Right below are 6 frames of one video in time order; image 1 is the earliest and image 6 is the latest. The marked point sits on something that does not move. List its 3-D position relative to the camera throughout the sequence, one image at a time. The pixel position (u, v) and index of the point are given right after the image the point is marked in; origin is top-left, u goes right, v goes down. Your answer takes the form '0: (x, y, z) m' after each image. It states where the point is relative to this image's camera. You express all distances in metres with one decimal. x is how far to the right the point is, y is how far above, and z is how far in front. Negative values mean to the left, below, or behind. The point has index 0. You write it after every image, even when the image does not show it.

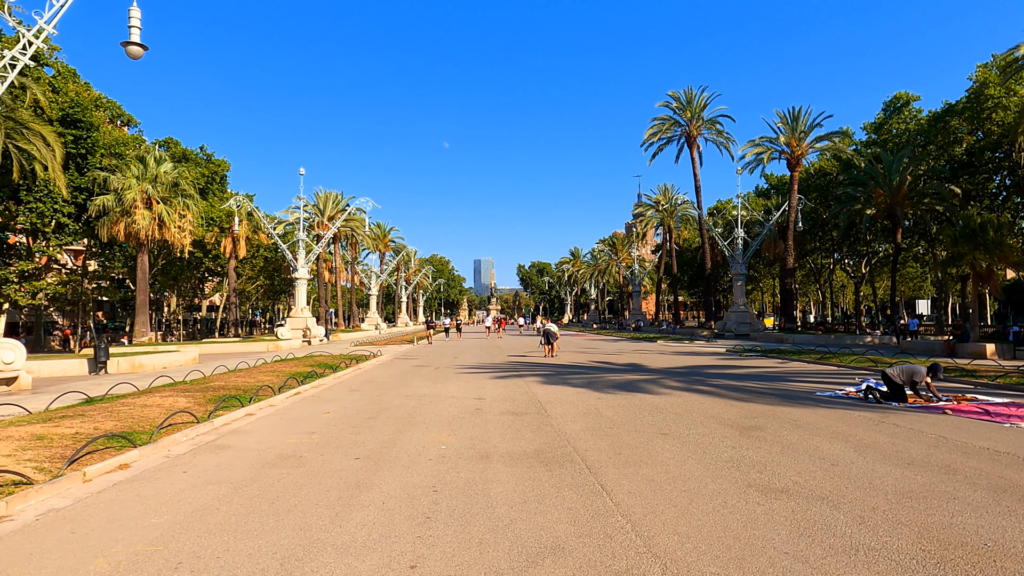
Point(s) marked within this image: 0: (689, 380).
0: (+4.4, -2.3, +16.3) m
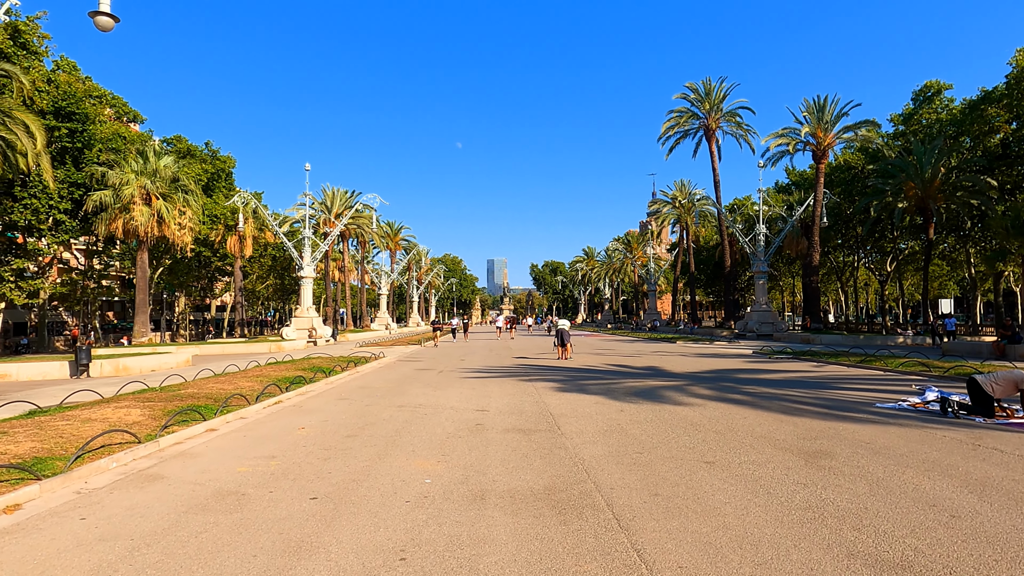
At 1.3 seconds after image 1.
0: (+4.6, -2.2, +14.5) m
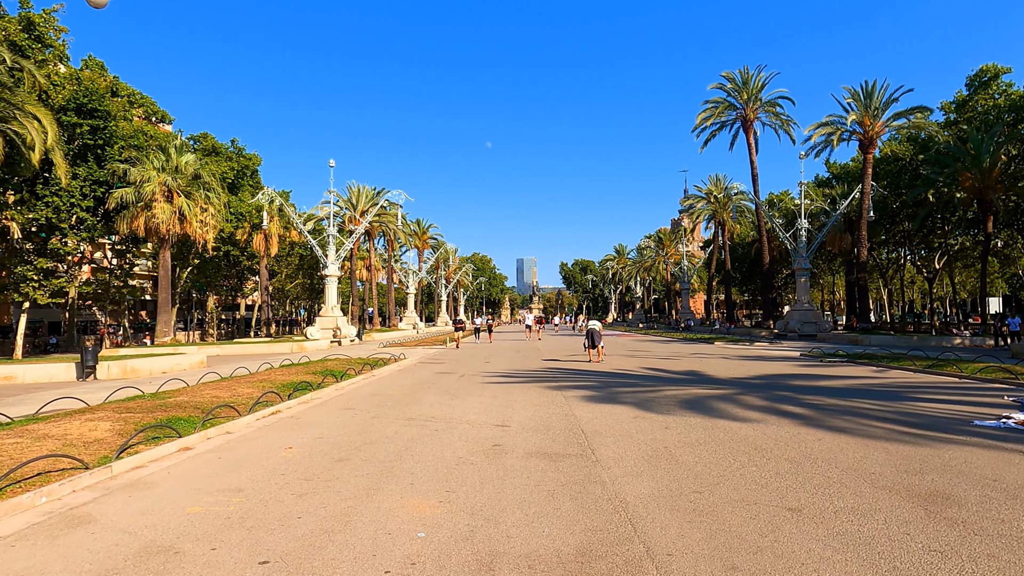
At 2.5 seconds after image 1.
0: (+5.1, -2.1, +12.7) m
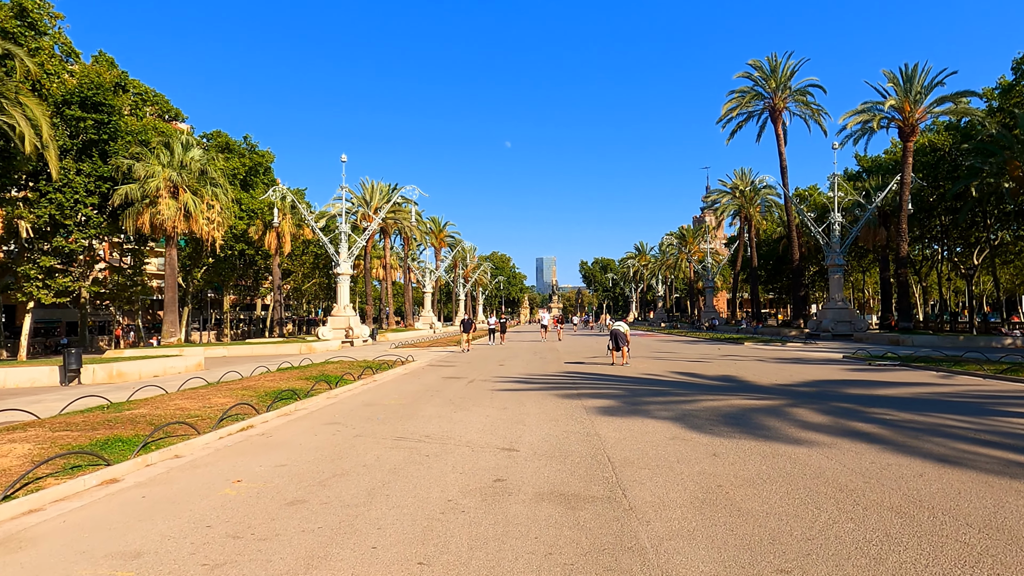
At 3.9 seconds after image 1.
0: (+5.3, -2.0, +10.8) m
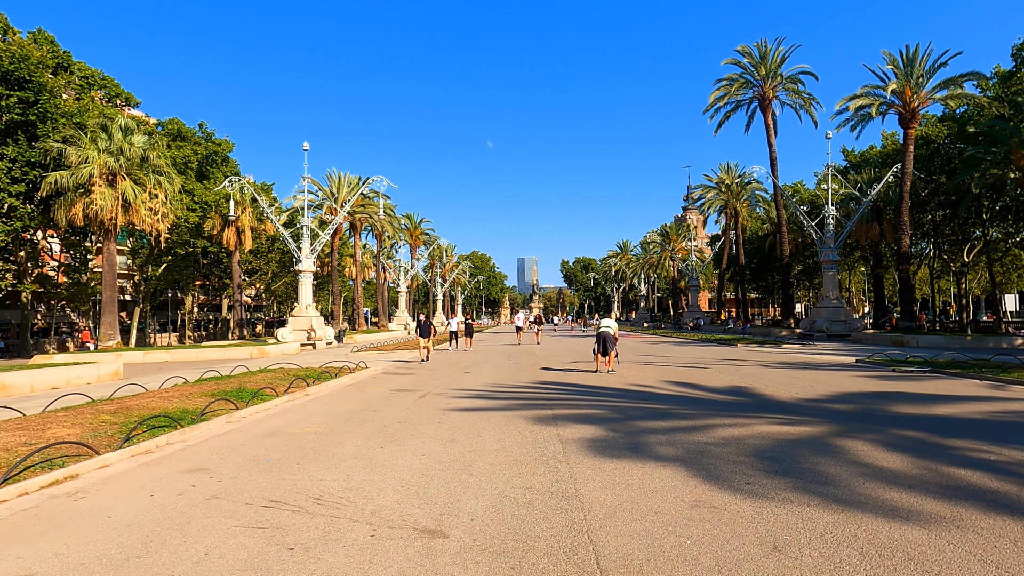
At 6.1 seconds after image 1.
0: (+4.7, -1.8, +8.0) m
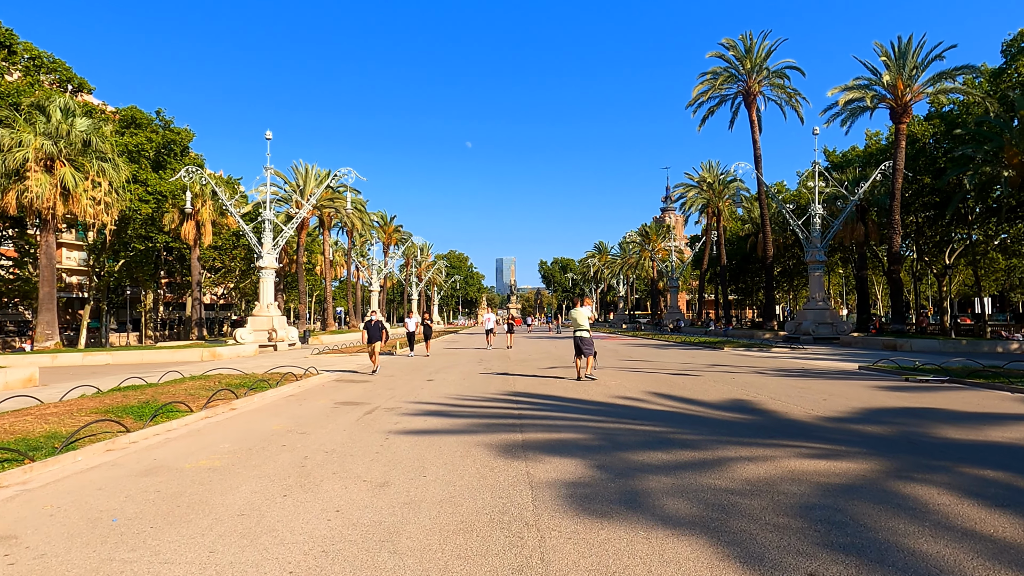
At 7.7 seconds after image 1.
0: (+4.3, -1.8, +6.1) m
